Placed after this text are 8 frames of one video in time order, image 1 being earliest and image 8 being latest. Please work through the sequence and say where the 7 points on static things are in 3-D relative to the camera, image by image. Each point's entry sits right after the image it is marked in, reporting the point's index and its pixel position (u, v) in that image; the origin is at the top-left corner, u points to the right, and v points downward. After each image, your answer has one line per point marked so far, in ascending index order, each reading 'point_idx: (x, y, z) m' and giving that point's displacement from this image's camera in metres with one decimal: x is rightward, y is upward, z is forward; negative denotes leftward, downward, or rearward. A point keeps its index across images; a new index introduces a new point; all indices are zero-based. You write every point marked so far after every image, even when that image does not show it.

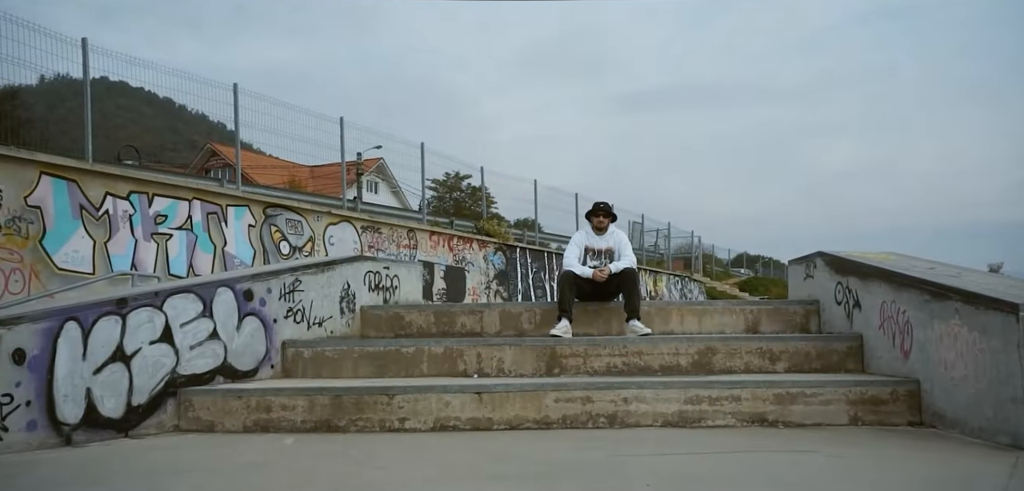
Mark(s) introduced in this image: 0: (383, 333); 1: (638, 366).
0: (-1.2, -0.8, +7.3) m
1: (+1.0, -1.0, +6.5) m
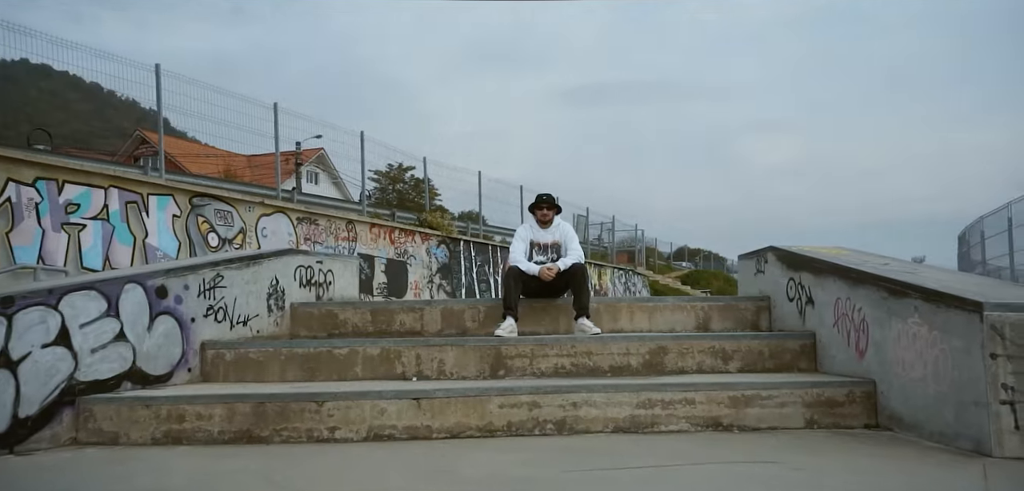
0: (-1.6, -0.7, +6.8) m
1: (+0.6, -0.9, +6.2) m
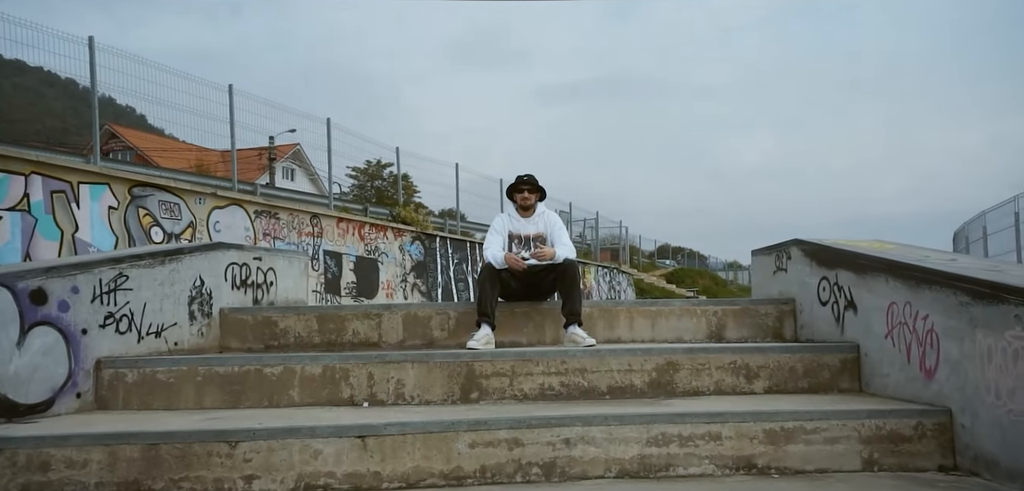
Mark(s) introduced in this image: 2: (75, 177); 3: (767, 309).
0: (-1.8, -0.7, +5.6) m
1: (+0.4, -0.9, +5.0) m
2: (-4.9, +0.8, +9.3) m
3: (+1.9, -0.5, +6.1) m
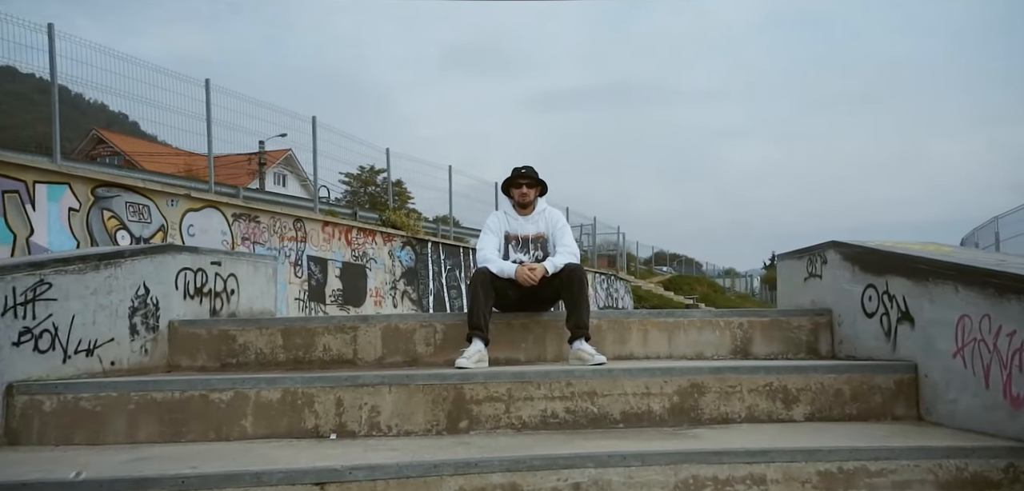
0: (-1.8, -0.7, +4.8) m
1: (+0.4, -0.9, +4.3) m
2: (-5.0, +0.7, +8.5) m
3: (+1.9, -0.5, +5.3) m
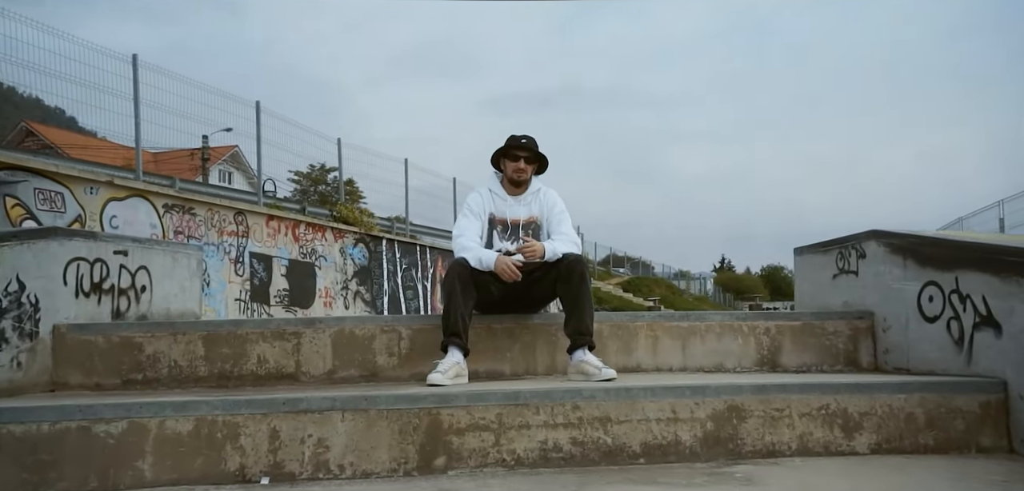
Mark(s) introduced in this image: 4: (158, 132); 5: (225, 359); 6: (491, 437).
0: (-1.9, -0.6, +3.8) m
1: (+0.4, -0.8, +3.3) m
2: (-5.2, +0.8, +7.2) m
3: (+1.8, -0.4, +4.4) m
4: (-4.4, +1.3, +10.1) m
5: (-1.4, -0.5, +3.9) m
6: (-0.1, -0.8, +3.2) m
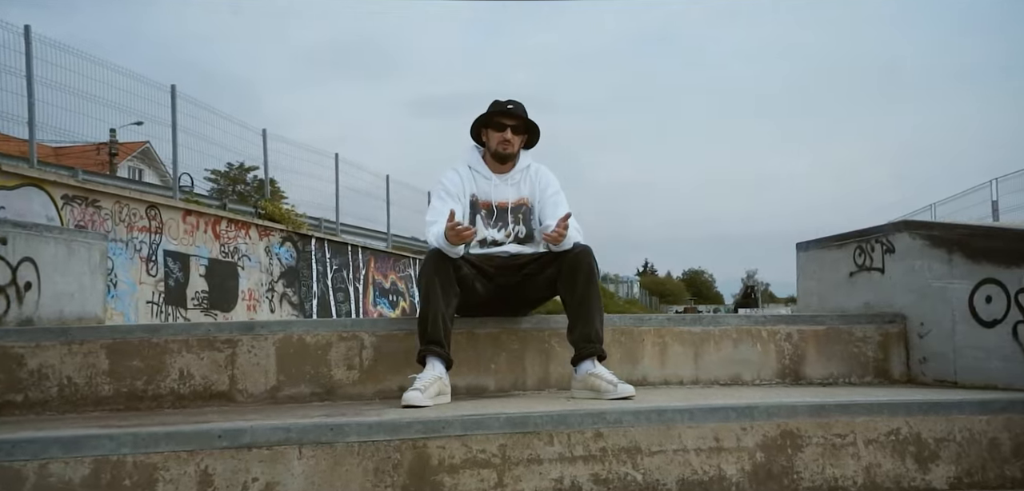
0: (-1.9, -0.5, +2.9) m
1: (+0.4, -0.8, +2.6) m
2: (-5.5, +0.9, +6.0) m
3: (+1.7, -0.4, +3.9) m
4: (-4.9, +1.4, +8.9) m
5: (-1.4, -0.5, +3.0) m
6: (-0.1, -0.7, +2.5) m
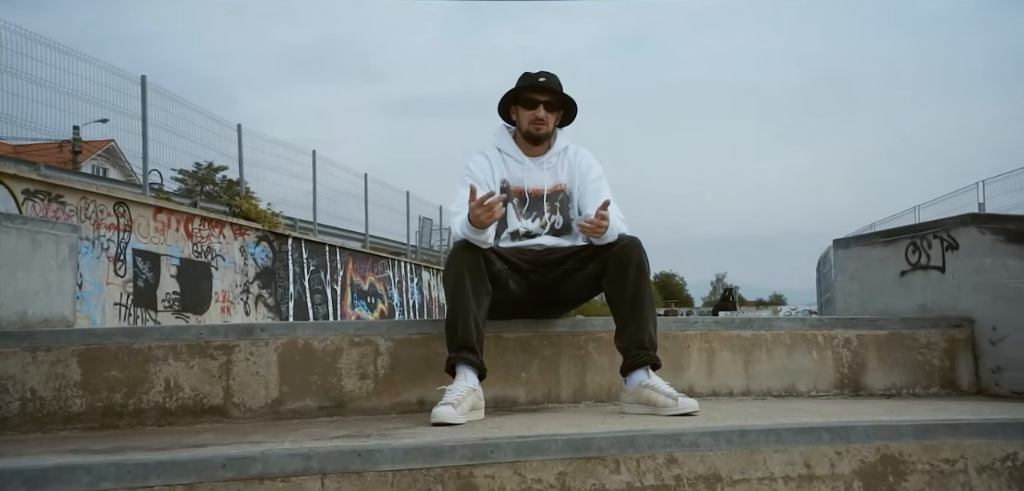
0: (-1.8, -0.5, +2.4) m
1: (+0.5, -0.7, +2.2) m
2: (-5.5, +1.0, +5.4) m
3: (+1.8, -0.4, +3.5) m
4: (-5.0, +1.4, +8.3) m
5: (-1.2, -0.4, +2.6) m
6: (+0.1, -0.7, +2.1) m
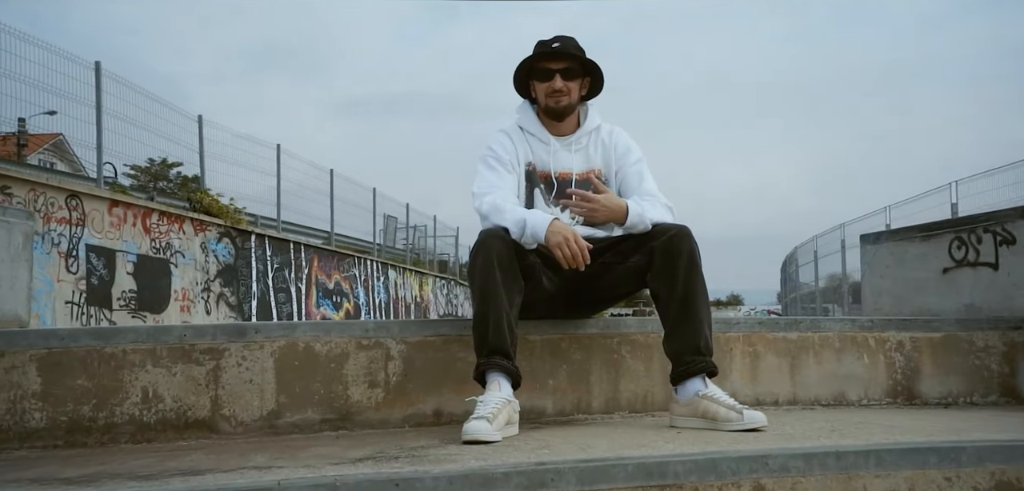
0: (-1.6, -0.5, +1.9) m
1: (+0.7, -0.7, +1.9) m
2: (-5.5, +1.0, +4.7) m
3: (+1.9, -0.4, +3.2) m
4: (-5.1, +1.5, +7.7) m
5: (-1.1, -0.4, +2.1) m
6: (+0.3, -0.6, +1.7) m
